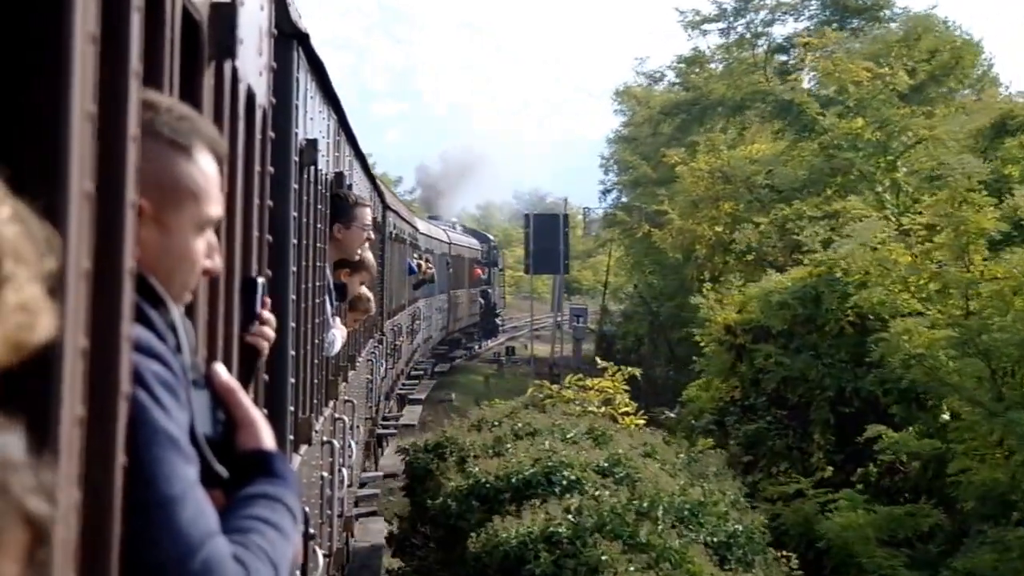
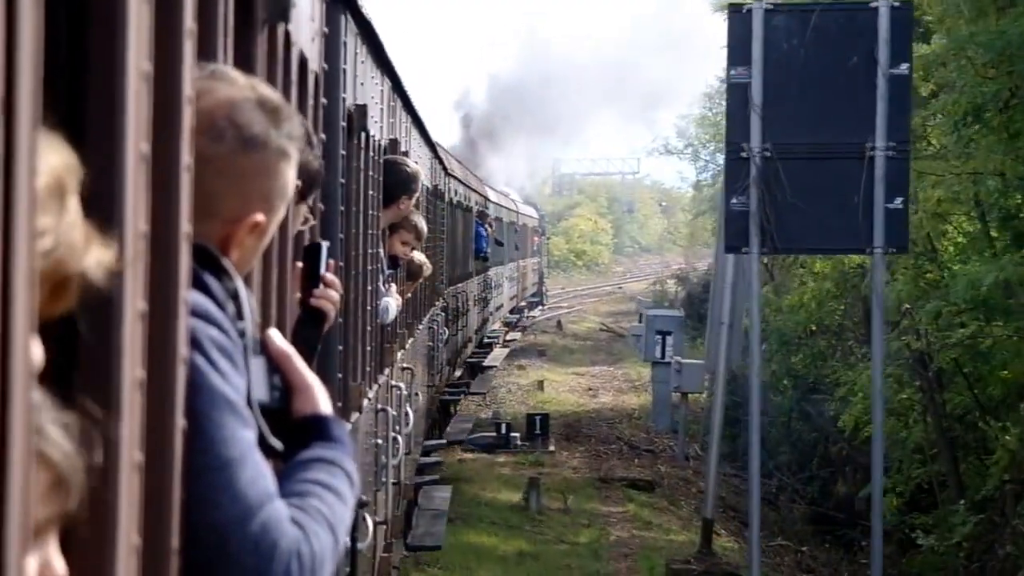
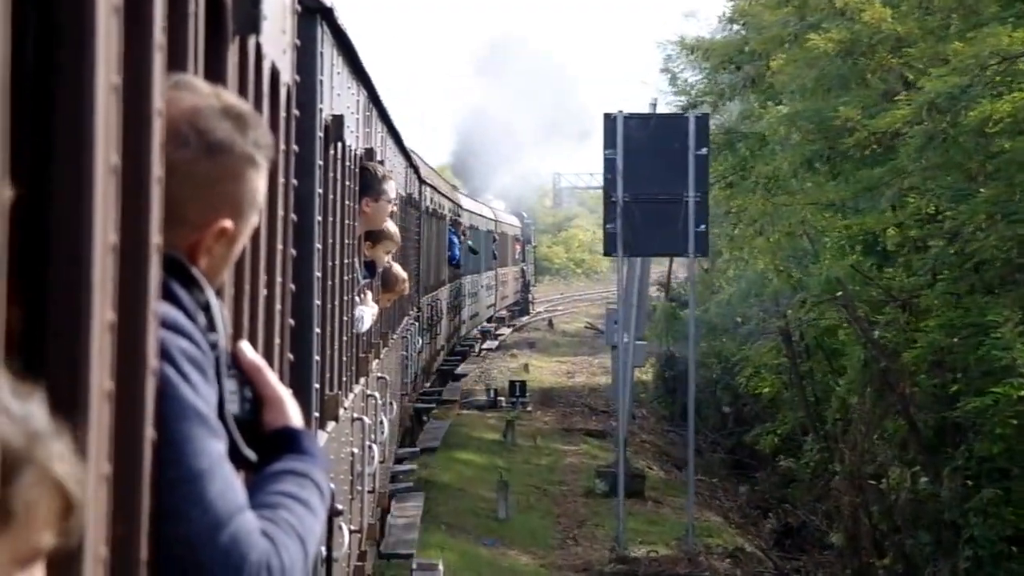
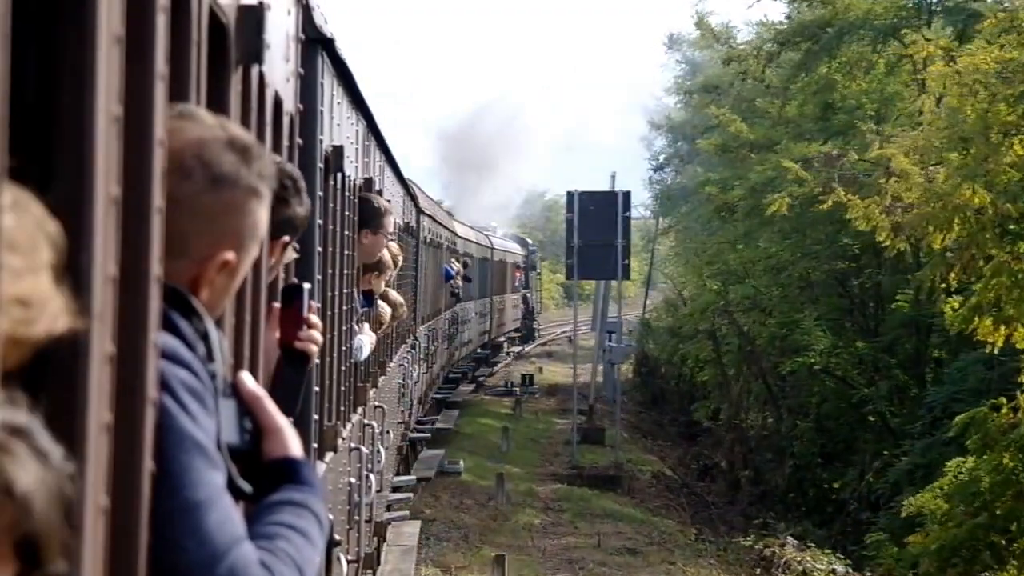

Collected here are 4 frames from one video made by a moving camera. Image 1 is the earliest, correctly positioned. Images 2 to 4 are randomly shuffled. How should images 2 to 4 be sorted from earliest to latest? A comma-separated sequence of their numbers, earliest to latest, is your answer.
4, 3, 2
